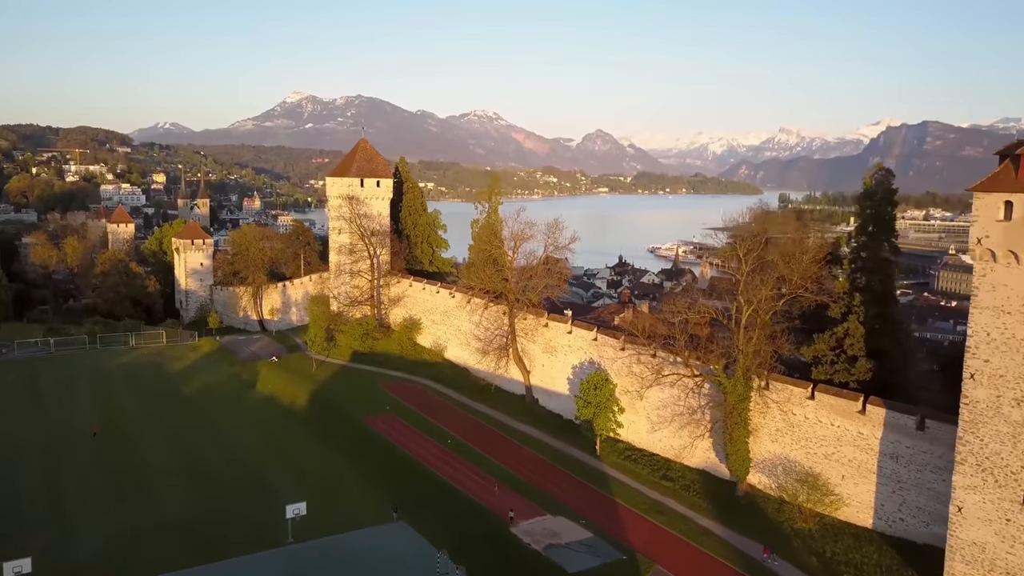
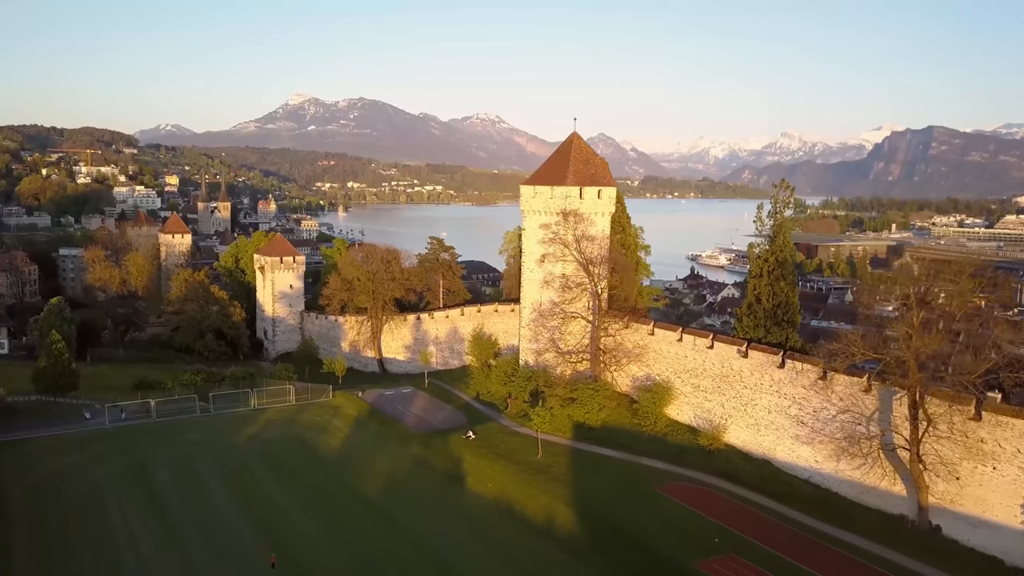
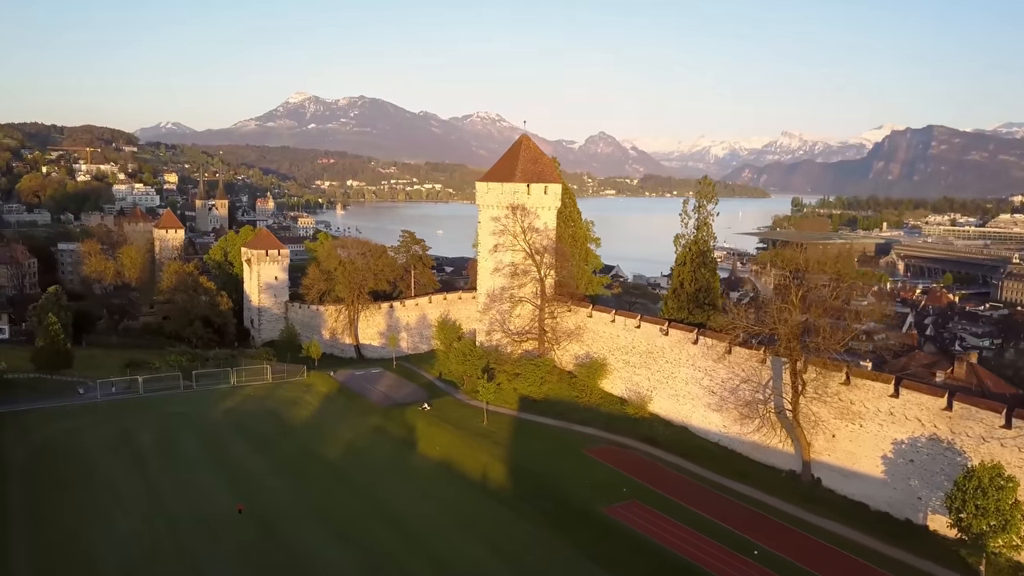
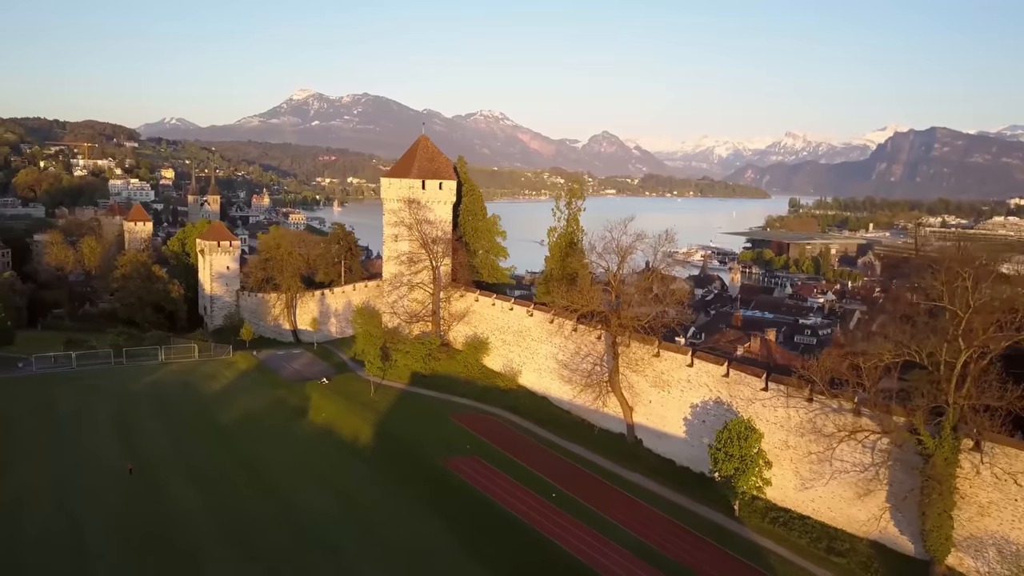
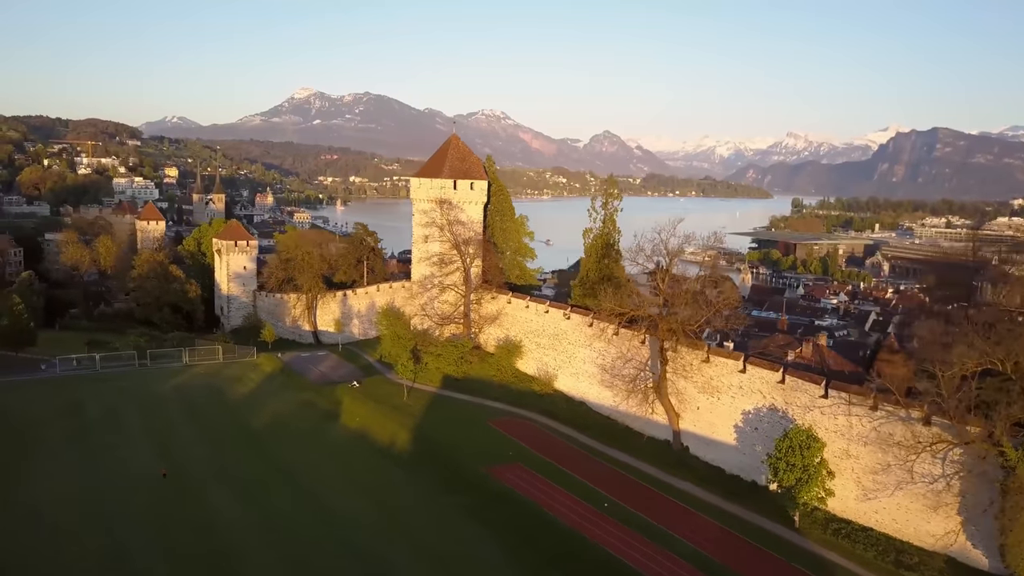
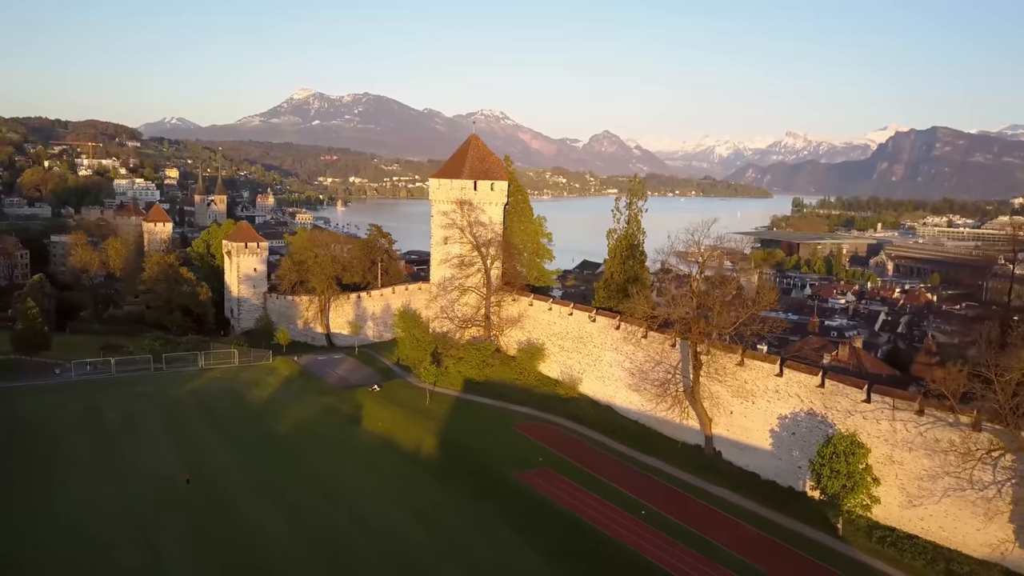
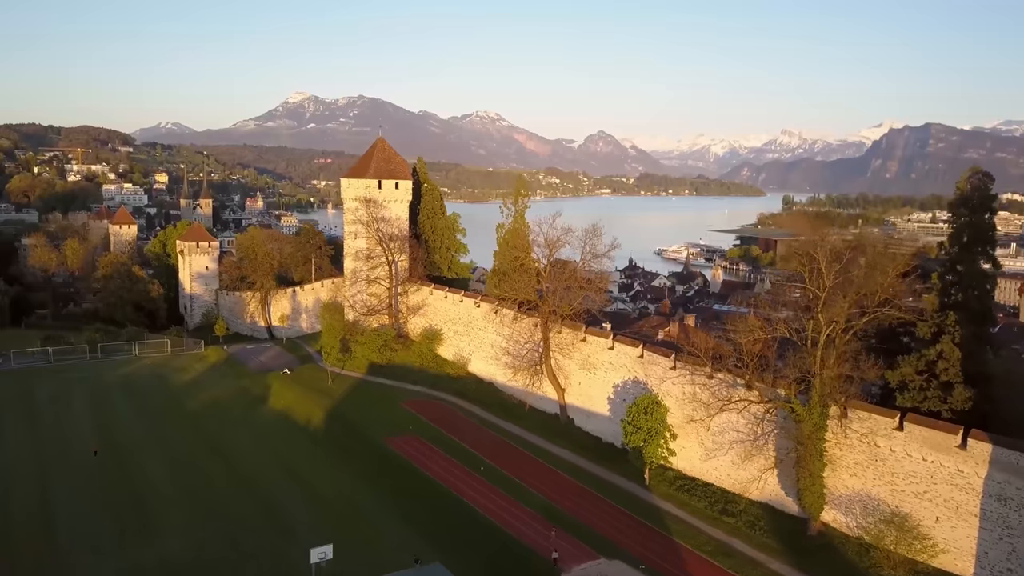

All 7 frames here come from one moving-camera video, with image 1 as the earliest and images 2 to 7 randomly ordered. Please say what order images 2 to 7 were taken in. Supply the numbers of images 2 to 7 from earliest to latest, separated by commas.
7, 4, 5, 6, 3, 2
